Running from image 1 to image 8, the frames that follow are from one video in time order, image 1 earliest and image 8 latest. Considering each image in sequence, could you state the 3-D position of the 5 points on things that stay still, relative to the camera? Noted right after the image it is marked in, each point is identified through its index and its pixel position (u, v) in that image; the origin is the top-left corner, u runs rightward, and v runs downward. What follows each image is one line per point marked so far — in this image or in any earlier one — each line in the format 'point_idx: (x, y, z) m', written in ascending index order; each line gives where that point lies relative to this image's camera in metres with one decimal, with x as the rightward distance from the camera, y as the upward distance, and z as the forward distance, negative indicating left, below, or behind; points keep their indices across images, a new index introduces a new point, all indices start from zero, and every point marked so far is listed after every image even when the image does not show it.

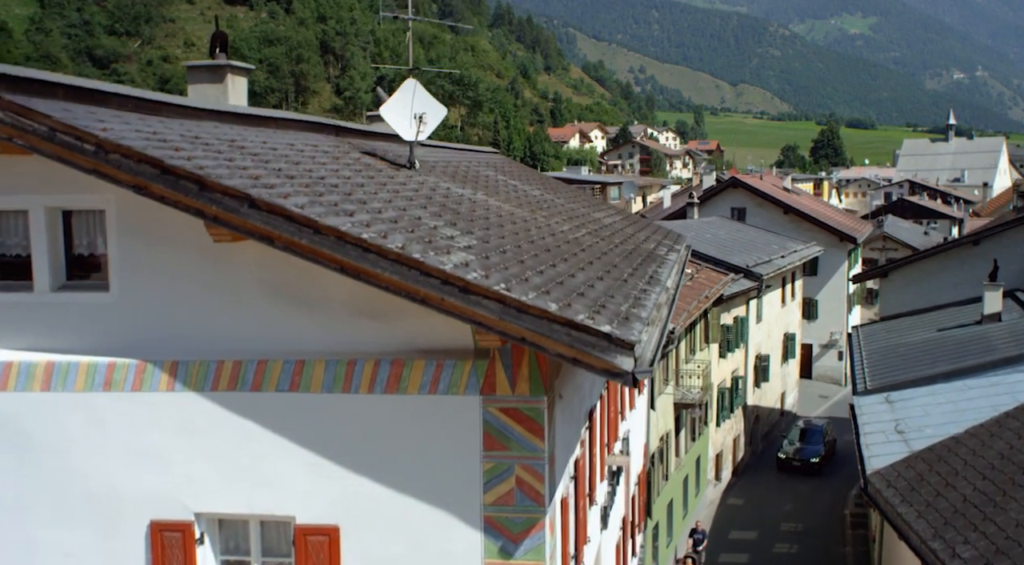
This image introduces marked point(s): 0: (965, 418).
0: (+5.4, -1.6, +11.7) m
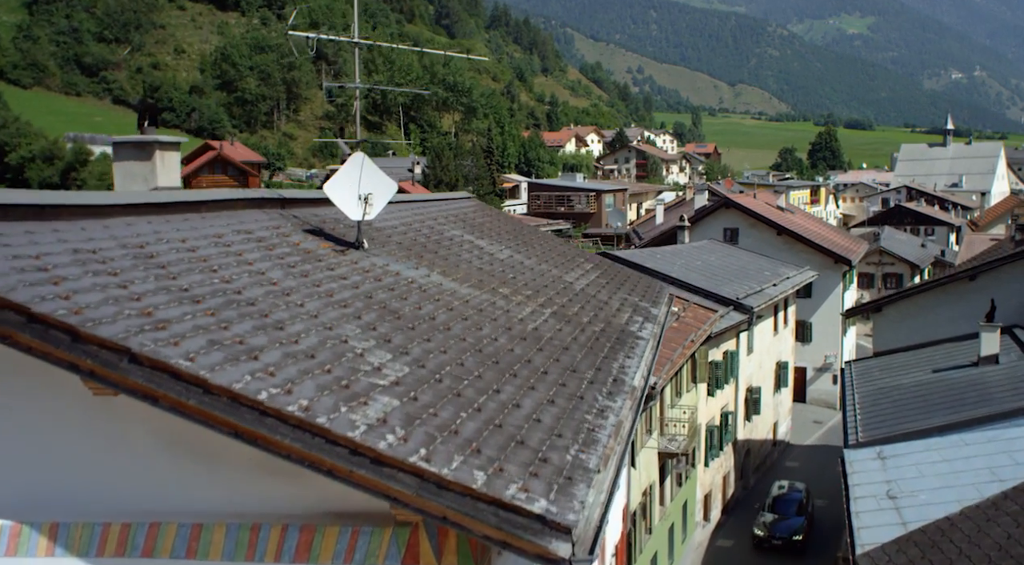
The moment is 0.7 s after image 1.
0: (+5.0, -2.2, +11.1) m
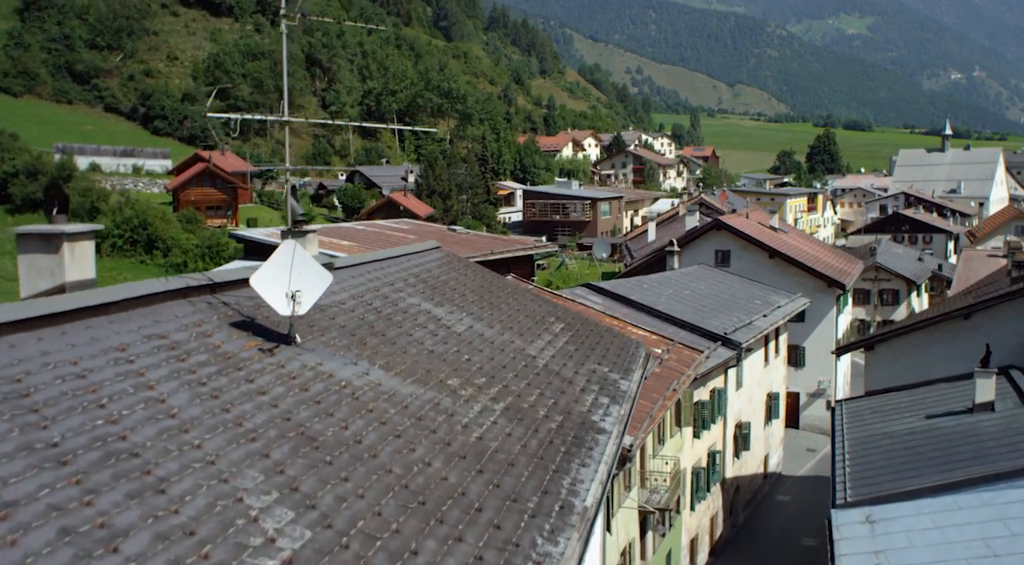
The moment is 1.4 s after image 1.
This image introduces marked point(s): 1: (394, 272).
0: (+4.7, -2.9, +10.5) m
1: (-1.2, +0.1, +9.8) m
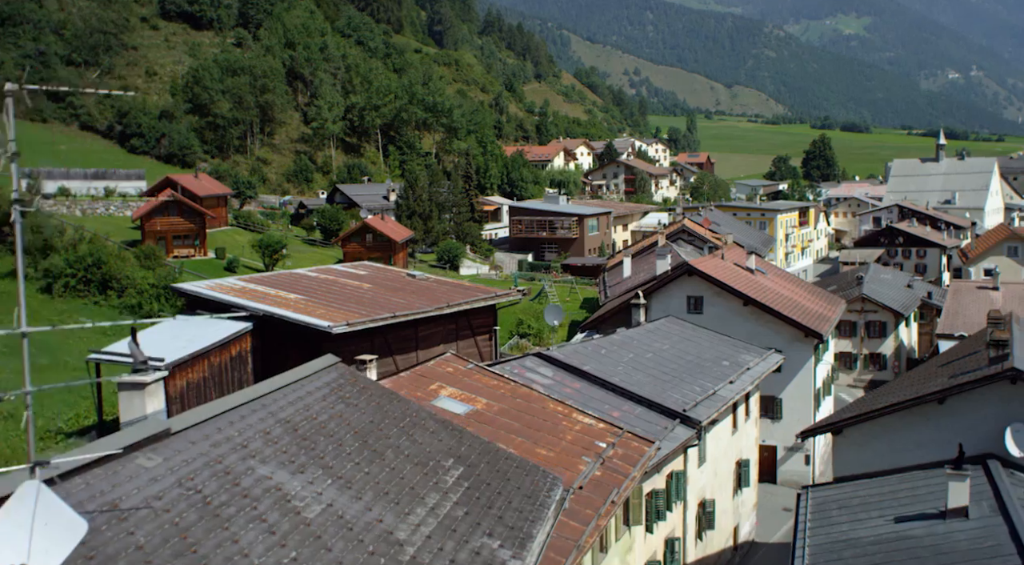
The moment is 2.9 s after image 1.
0: (+3.7, -4.1, +9.2) m
1: (-2.2, -1.2, +8.4) m
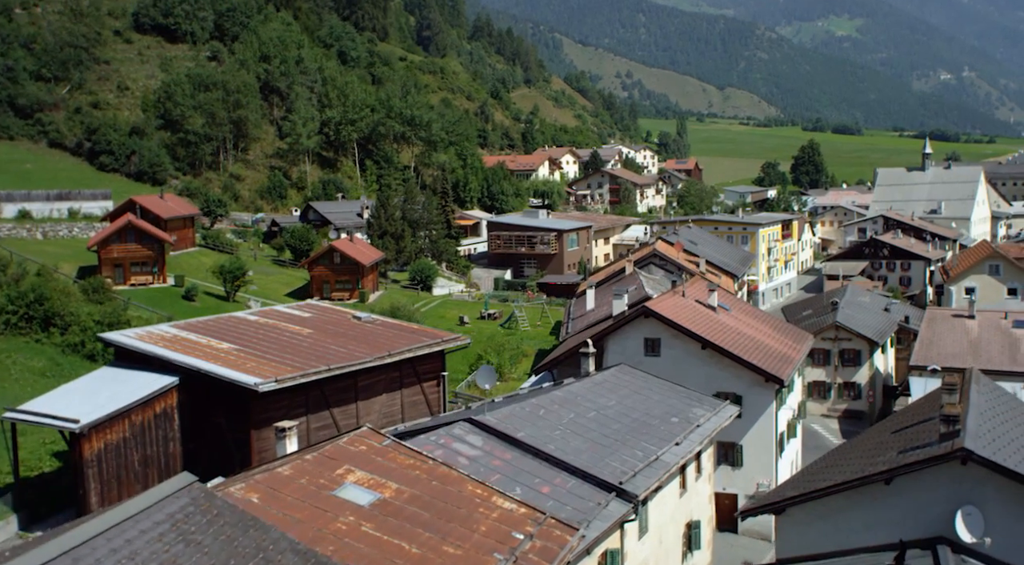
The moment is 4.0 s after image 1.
0: (+2.5, -5.2, +8.1) m
1: (-3.4, -2.2, +7.3) m
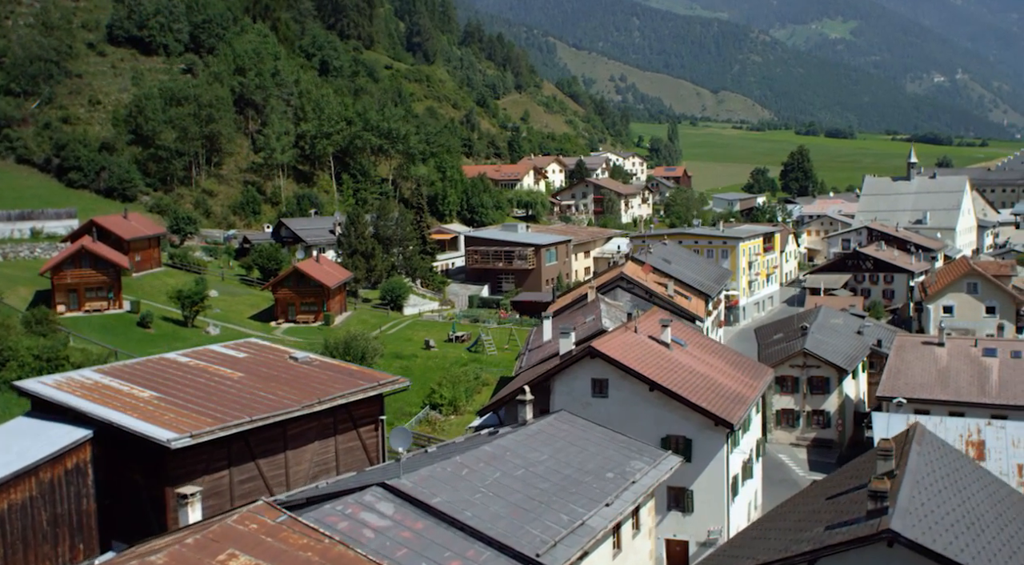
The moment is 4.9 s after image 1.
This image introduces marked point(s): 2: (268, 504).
0: (+1.2, -6.1, +7.1) m
1: (-4.7, -3.2, +6.3) m
2: (-3.5, -3.2, +14.4) m
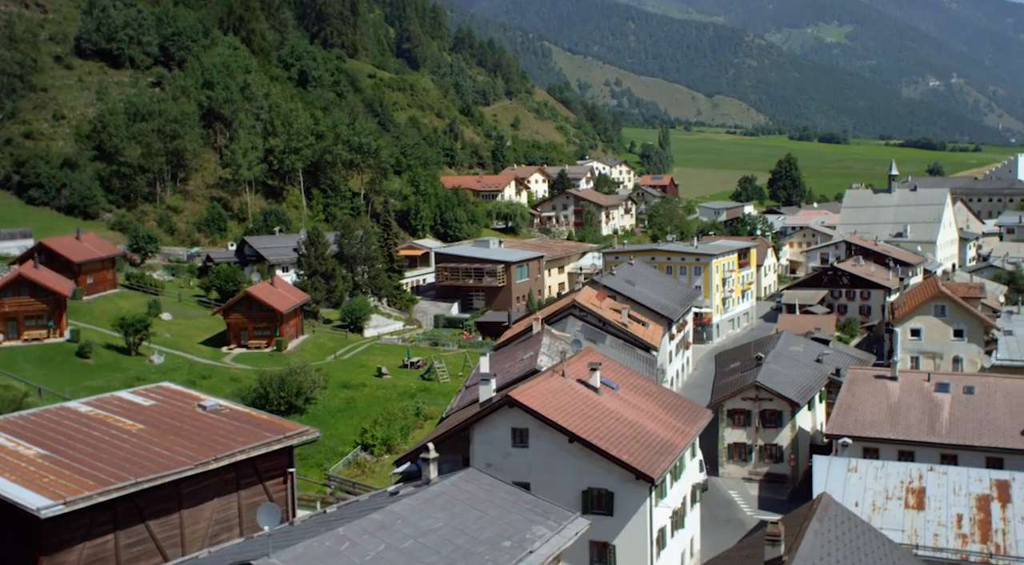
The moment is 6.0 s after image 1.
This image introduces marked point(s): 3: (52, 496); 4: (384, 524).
0: (-0.8, -7.1, +6.2) m
1: (-6.7, -4.2, +5.4) m
2: (-5.5, -4.3, +13.4) m
3: (-8.5, -4.0, +18.3) m
4: (-2.3, -4.3, +17.8) m
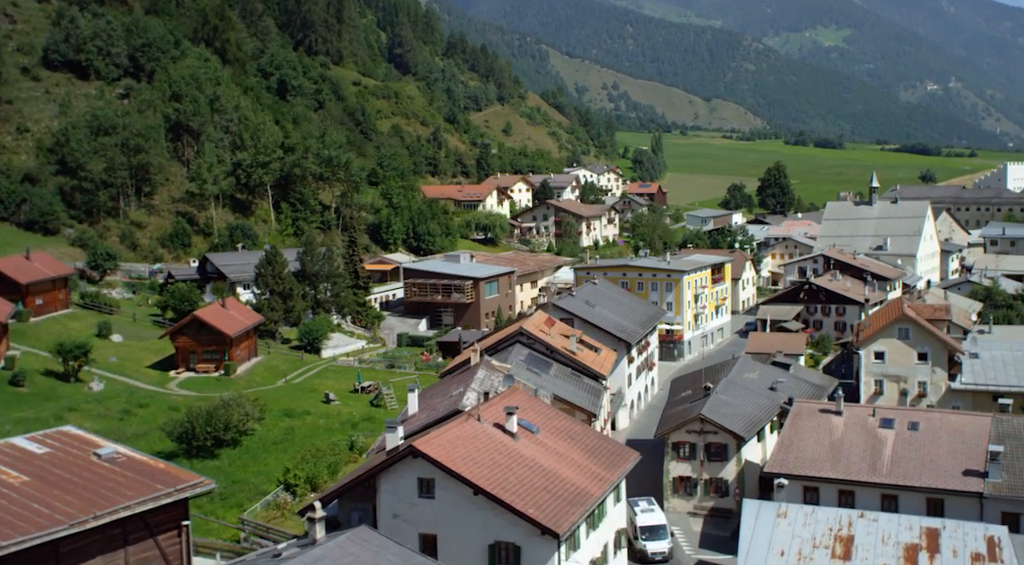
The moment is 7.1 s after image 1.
0: (-2.9, -8.1, +5.3) m
1: (-8.8, -5.1, +4.5) m
2: (-7.7, -5.2, +12.5) m
3: (-10.7, -4.9, +17.4) m
4: (-4.4, -5.3, +16.9) m
